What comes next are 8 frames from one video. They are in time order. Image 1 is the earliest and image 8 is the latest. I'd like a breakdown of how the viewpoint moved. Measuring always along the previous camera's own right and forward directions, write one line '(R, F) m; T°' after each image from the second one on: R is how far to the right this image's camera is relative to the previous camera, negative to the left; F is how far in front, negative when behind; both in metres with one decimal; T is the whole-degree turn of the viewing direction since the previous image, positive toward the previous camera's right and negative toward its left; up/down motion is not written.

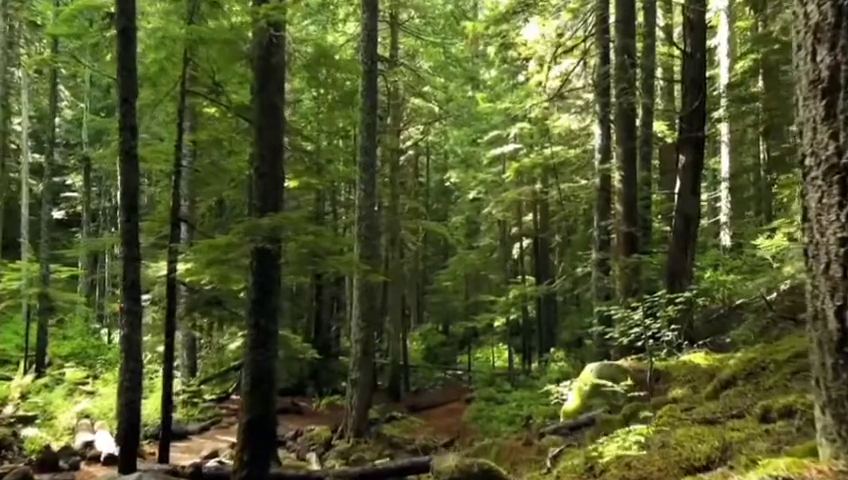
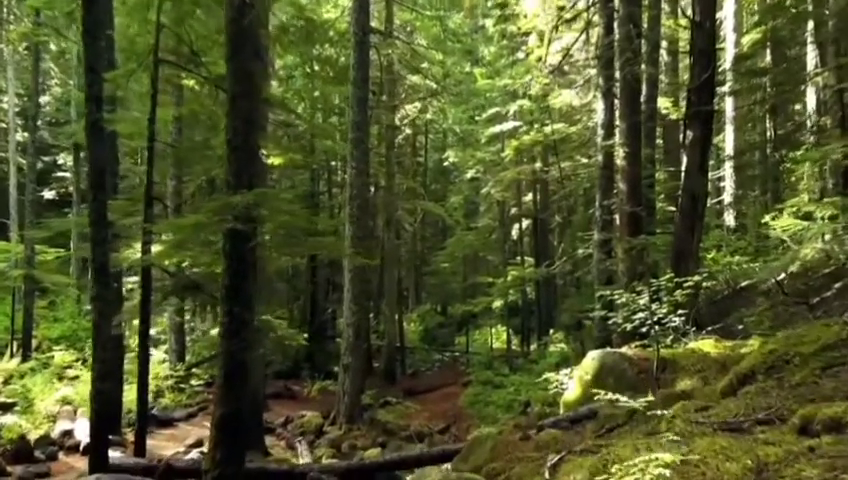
(+0.1, +0.7) m; 0°
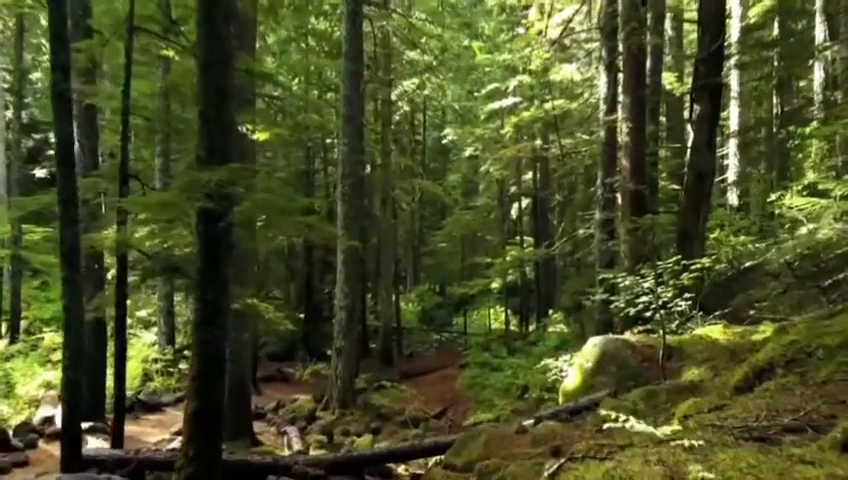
(+0.1, +0.6) m; 0°
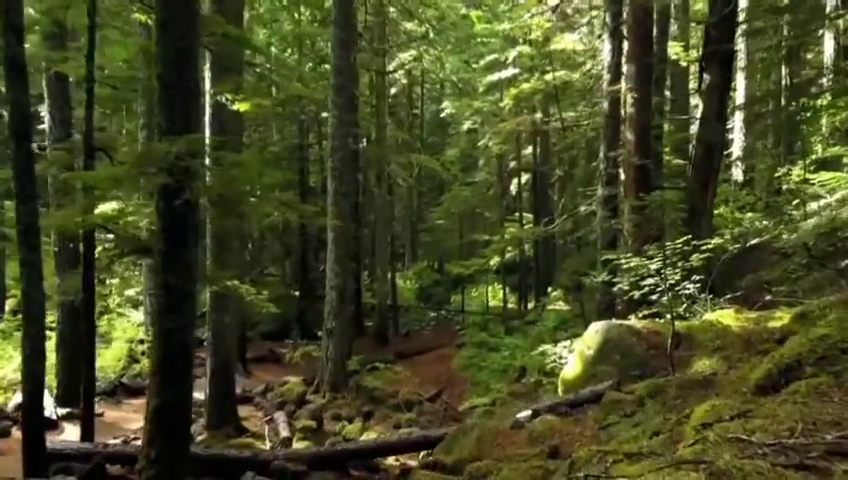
(+0.1, +0.7) m; 0°
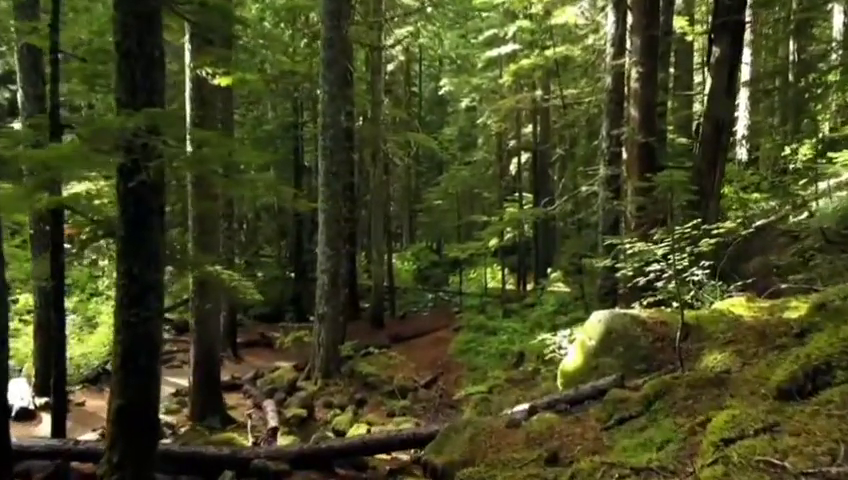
(+0.1, +0.6) m; 0°
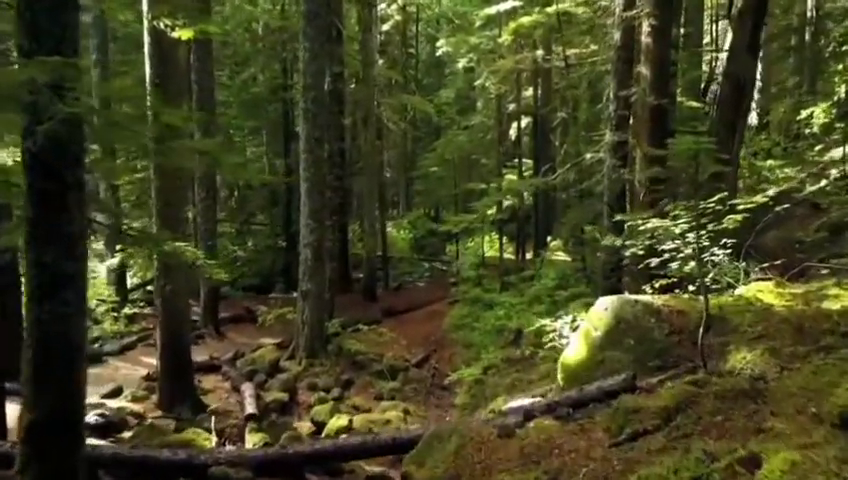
(+0.2, +1.0) m; 0°
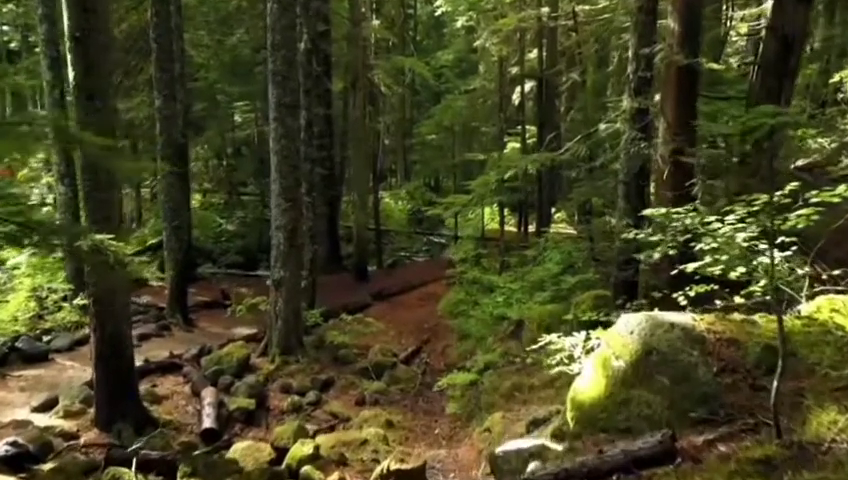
(+0.3, +1.6) m; 0°
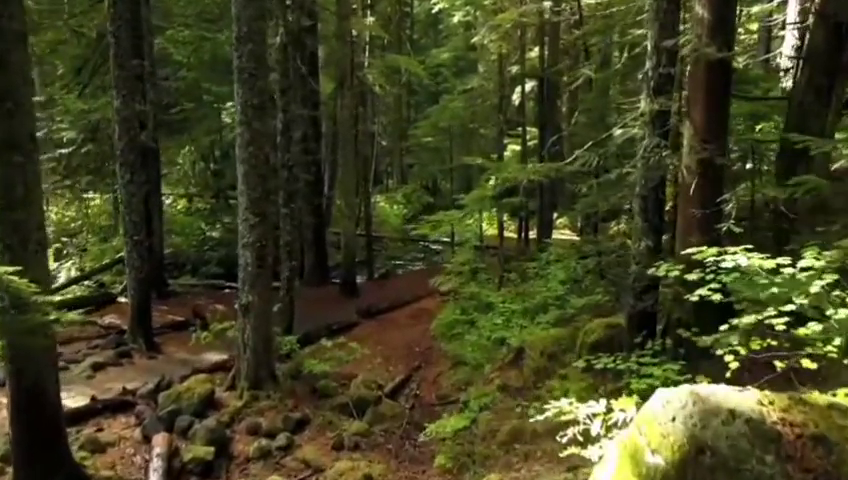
(+0.2, +1.4) m; 0°
